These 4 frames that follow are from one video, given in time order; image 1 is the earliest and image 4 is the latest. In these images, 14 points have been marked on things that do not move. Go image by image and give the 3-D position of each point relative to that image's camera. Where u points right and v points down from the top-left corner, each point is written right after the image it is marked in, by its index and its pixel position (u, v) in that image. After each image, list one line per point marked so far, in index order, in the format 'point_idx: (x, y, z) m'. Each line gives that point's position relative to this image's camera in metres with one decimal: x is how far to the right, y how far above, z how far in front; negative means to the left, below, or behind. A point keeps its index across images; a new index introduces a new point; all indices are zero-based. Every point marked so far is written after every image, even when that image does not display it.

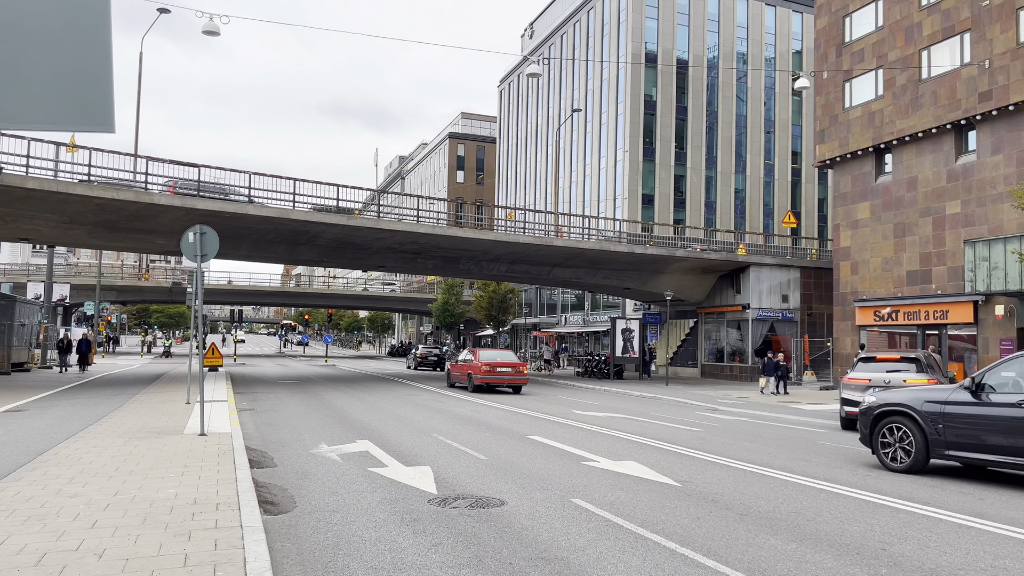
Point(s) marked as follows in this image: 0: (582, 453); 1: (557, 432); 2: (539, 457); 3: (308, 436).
0: (+0.9, -2.1, +10.4) m
1: (+0.7, -2.3, +13.0) m
2: (+0.3, -2.1, +10.1) m
3: (-3.1, -2.3, +12.3) m
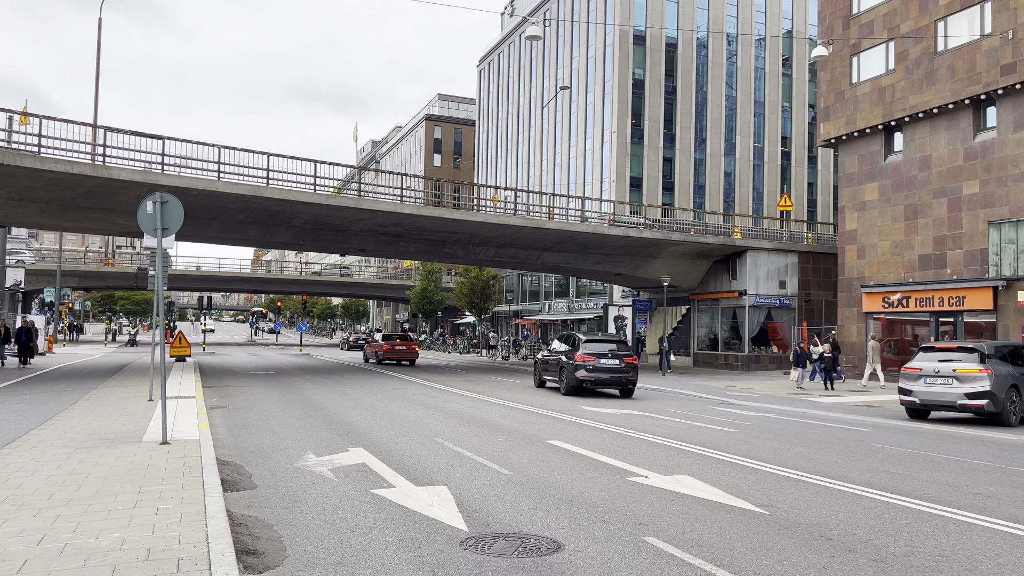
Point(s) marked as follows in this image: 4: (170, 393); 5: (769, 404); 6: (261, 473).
0: (+1.2, -1.9, +8.8) m
1: (+0.9, -2.1, +11.3) m
2: (+0.6, -1.9, +8.4) m
3: (-2.9, -2.0, +10.5) m
4: (-7.0, -2.2, +16.8) m
5: (+6.3, -2.8, +19.9) m
6: (-2.5, -1.9, +8.2) m
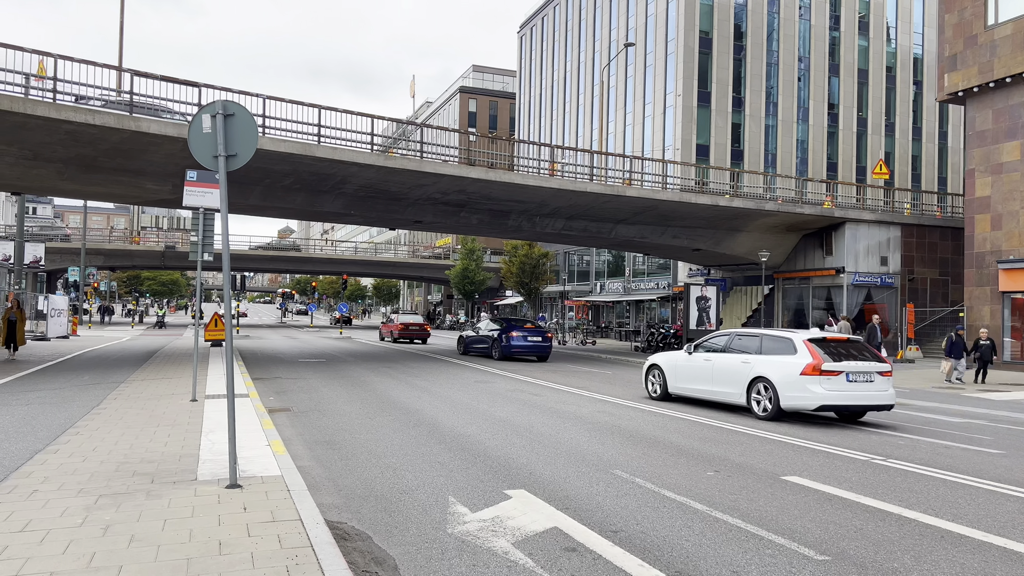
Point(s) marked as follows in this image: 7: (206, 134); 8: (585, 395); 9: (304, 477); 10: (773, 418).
0: (+3.1, -1.6, +5.3) m
1: (+2.9, -1.7, +7.9) m
2: (+2.6, -1.6, +5.0) m
3: (-0.9, -1.7, +7.1) m
4: (-4.9, -1.7, +13.5) m
5: (+8.5, -2.3, +16.3) m
6: (-0.6, -1.6, +4.8) m
7: (-2.4, +1.2, +6.3) m
8: (+1.3, -1.9, +14.4) m
9: (-1.8, -1.6, +7.0) m
10: (+3.9, -1.9, +12.1) m
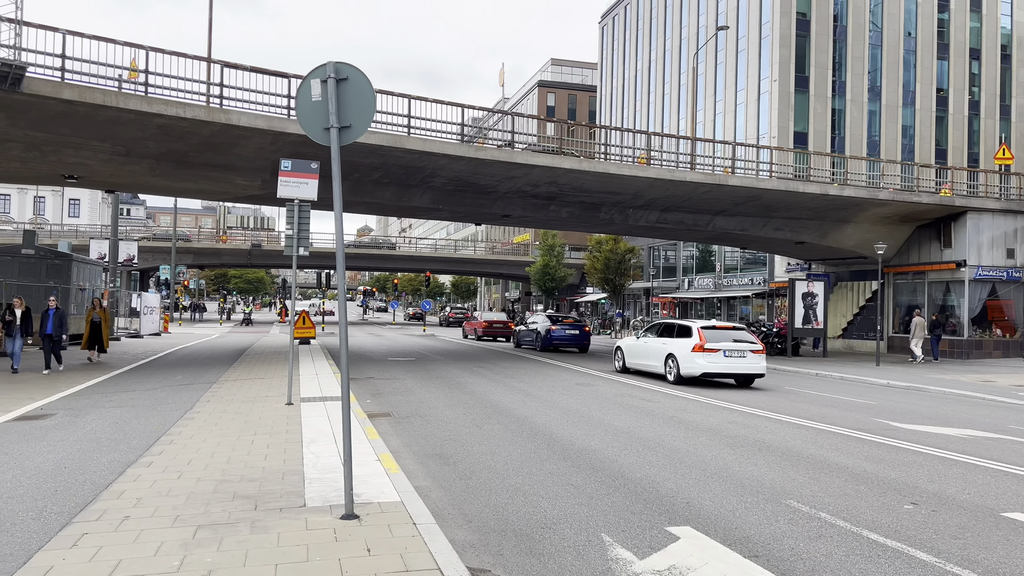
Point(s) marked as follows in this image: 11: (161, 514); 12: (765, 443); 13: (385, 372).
0: (+4.1, -1.6, +3.9) m
1: (+4.1, -1.7, +6.4) m
2: (+3.5, -1.6, +3.6) m
3: (+0.3, -1.6, +6.1) m
4: (-3.1, -1.7, +12.8) m
5: (+10.5, -2.2, +14.4) m
6: (+0.3, -1.6, +3.7) m
7: (-1.3, +1.2, +5.4) m
8: (+3.1, -1.8, +13.1) m
9: (-0.6, -1.6, +6.0) m
10: (+5.5, -1.9, +10.5) m
11: (-2.4, -1.5, +5.6) m
12: (+2.8, -1.7, +9.0) m
13: (-2.8, -1.9, +18.3) m
